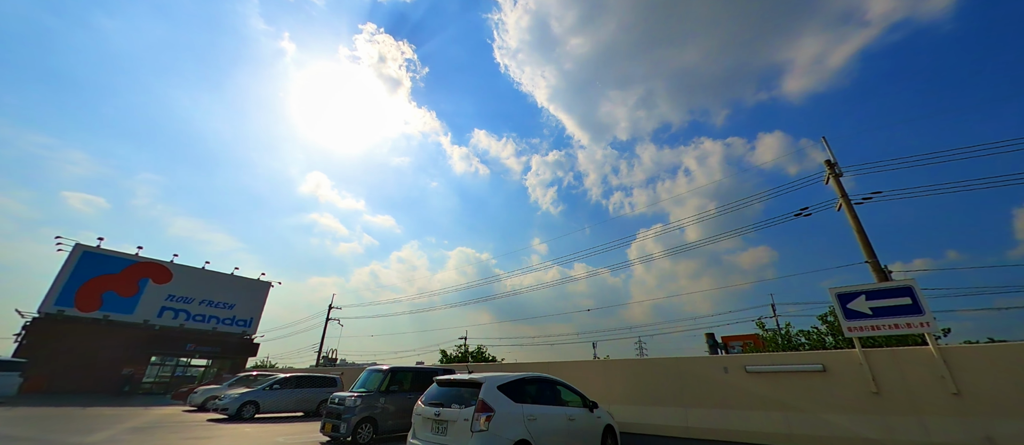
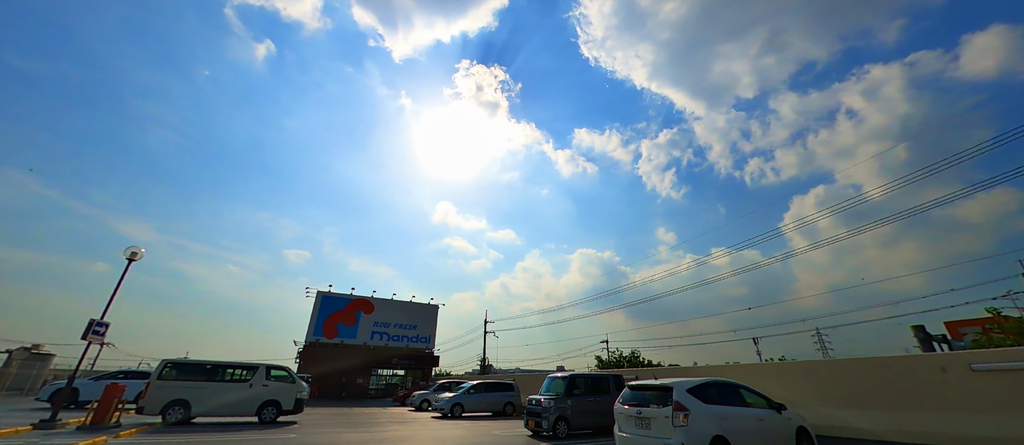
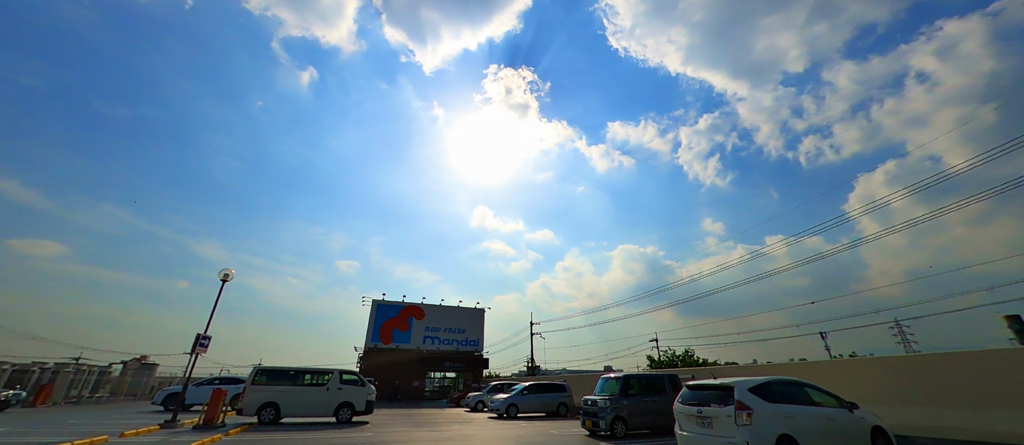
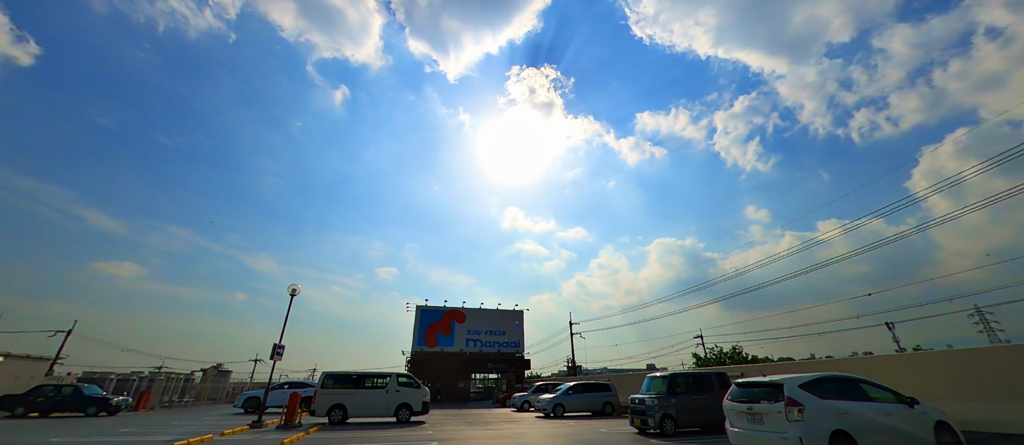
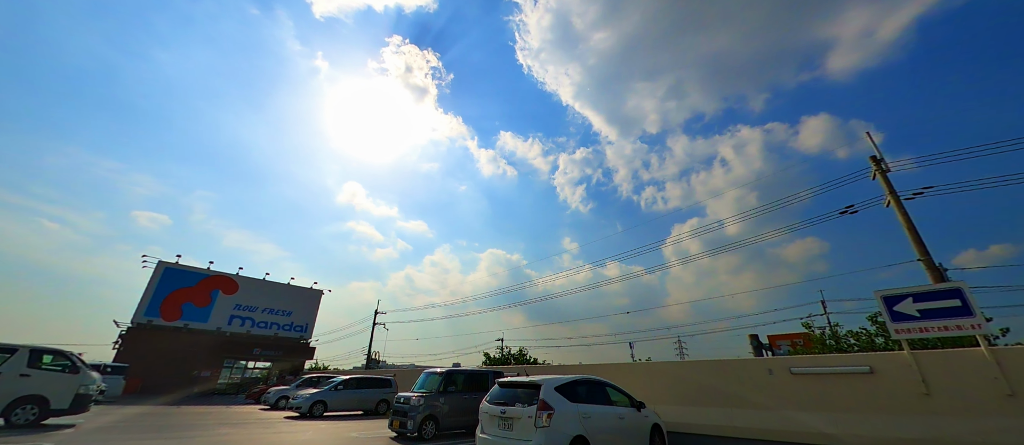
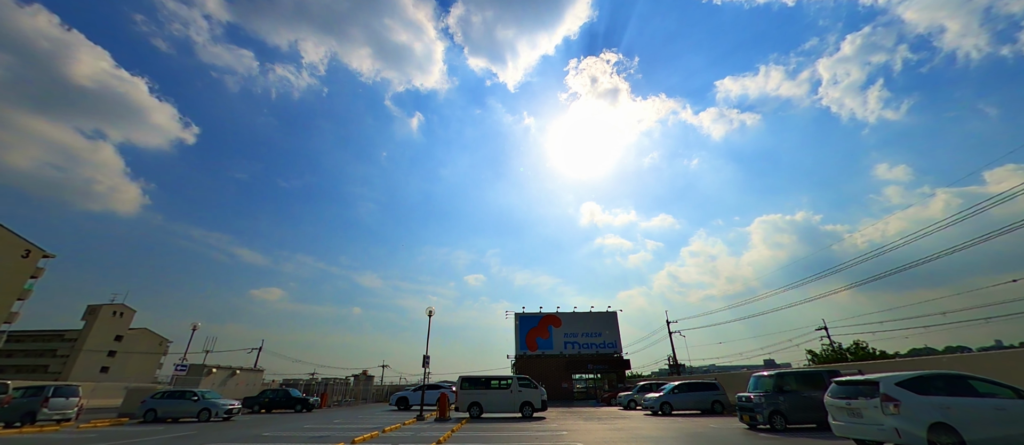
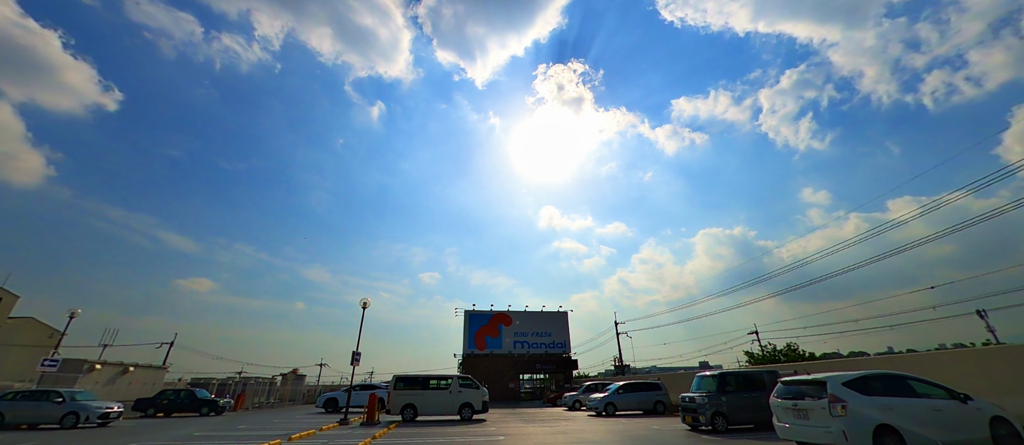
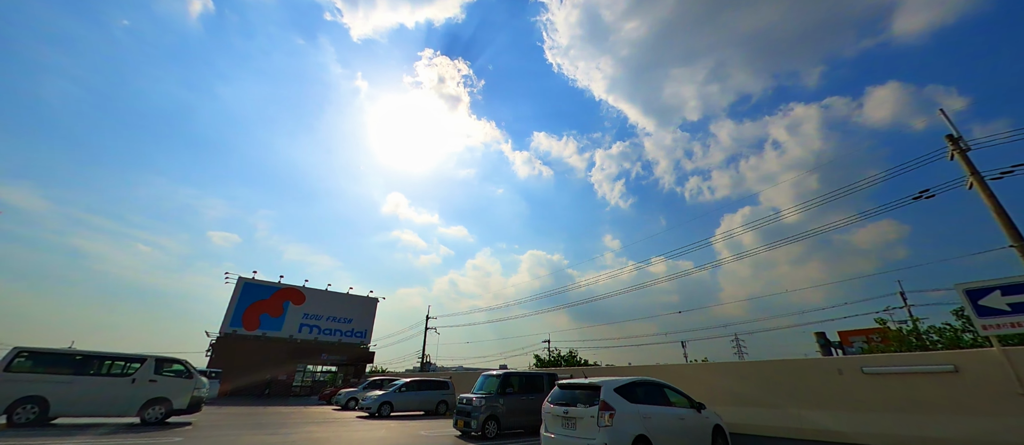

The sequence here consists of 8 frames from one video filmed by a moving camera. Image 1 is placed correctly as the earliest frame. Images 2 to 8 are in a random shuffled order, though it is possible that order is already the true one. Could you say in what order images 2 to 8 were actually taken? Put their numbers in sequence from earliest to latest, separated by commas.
5, 8, 2, 3, 4, 7, 6
